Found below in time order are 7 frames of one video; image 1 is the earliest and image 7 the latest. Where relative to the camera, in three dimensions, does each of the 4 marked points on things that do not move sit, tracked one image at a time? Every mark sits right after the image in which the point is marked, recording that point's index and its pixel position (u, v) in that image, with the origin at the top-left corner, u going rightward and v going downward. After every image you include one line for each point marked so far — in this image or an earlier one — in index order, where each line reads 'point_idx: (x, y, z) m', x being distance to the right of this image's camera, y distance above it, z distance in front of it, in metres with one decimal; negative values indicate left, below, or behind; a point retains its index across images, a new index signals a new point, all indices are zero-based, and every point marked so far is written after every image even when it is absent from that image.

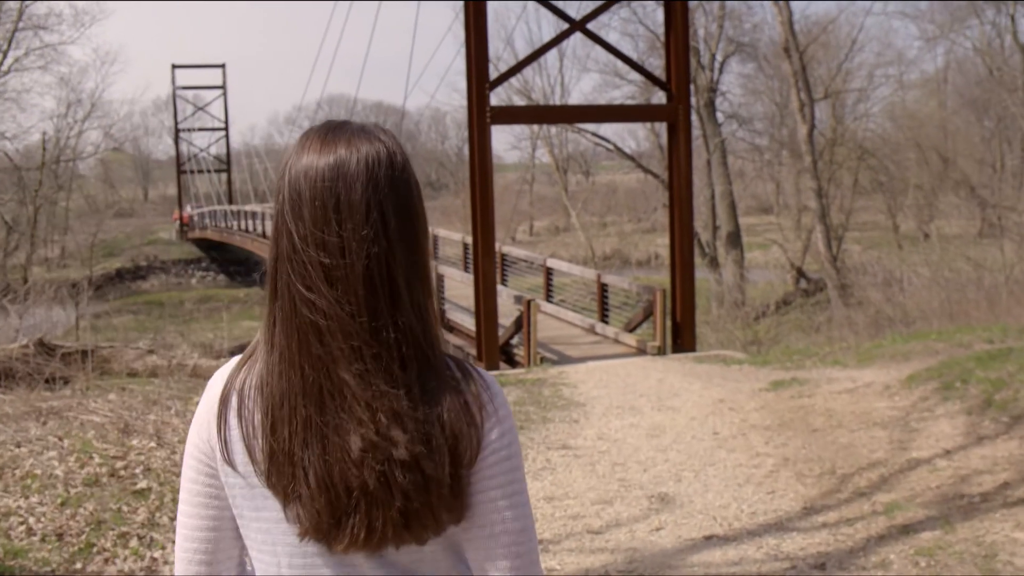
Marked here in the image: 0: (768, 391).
0: (+2.1, -0.8, +8.2) m
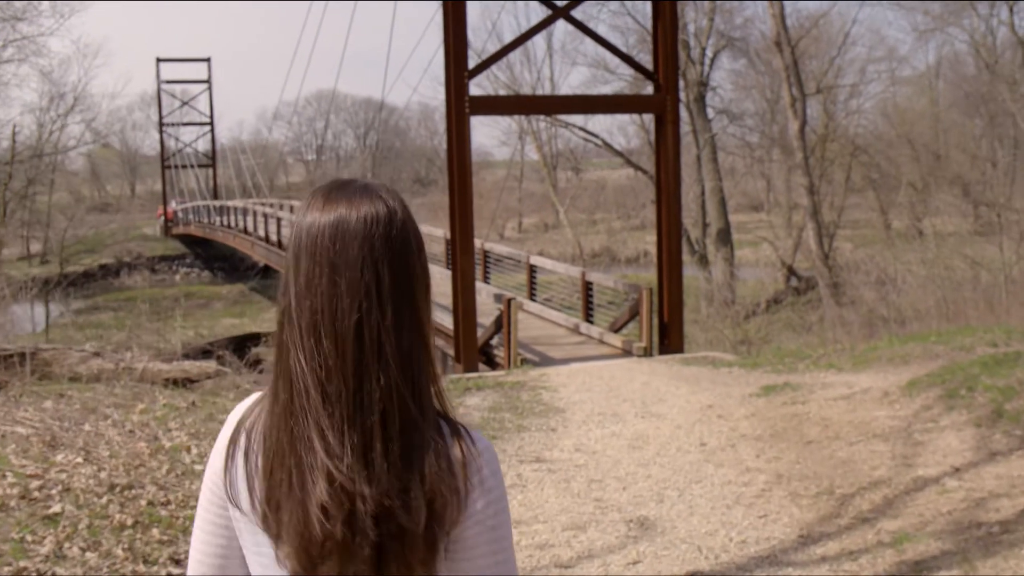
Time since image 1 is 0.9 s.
0: (+1.9, -0.8, +7.7) m
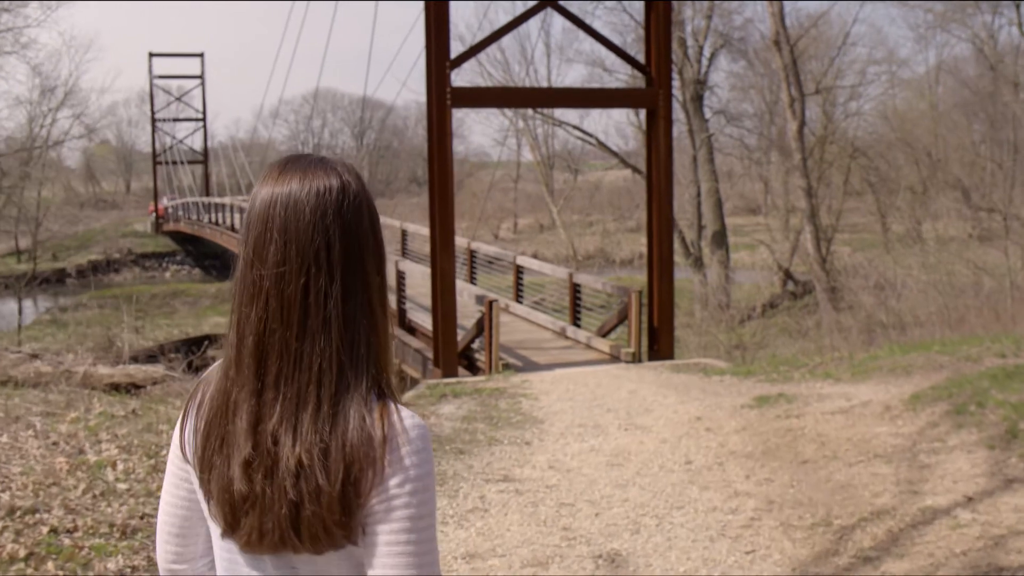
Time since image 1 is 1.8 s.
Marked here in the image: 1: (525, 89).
0: (+1.7, -0.9, +7.2) m
1: (+0.1, +2.0, +10.0) m
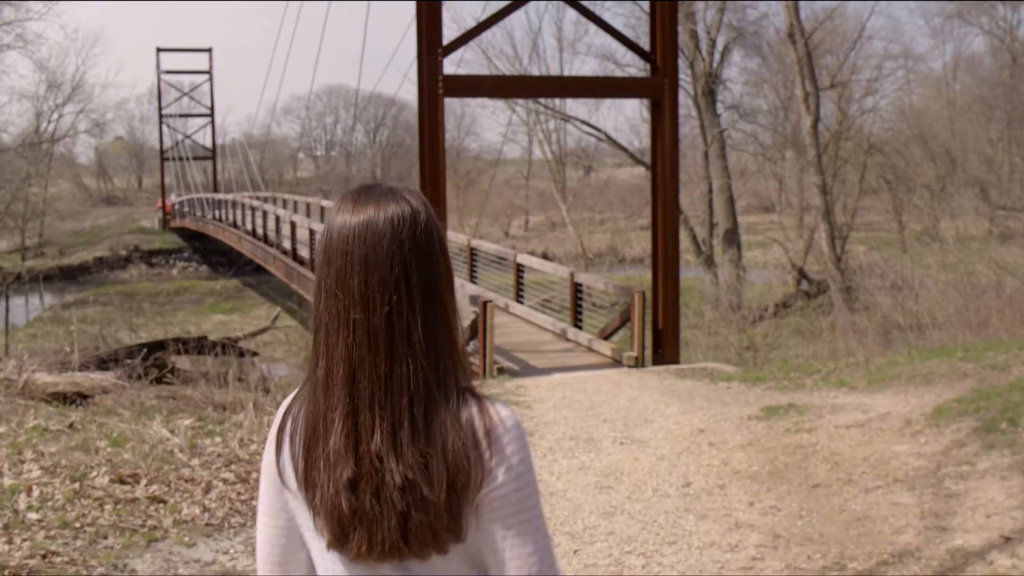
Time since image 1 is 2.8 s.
0: (+1.6, -0.9, +6.7) m
1: (+0.1, +2.0, +9.5) m
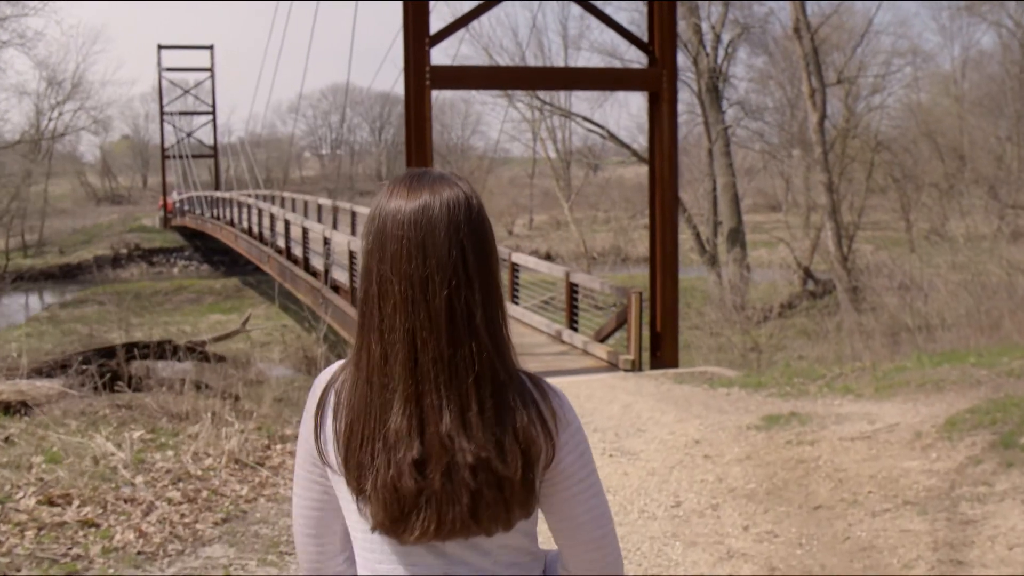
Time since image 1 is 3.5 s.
0: (+1.5, -0.9, +6.3) m
1: (0.0, +2.0, +9.1) m
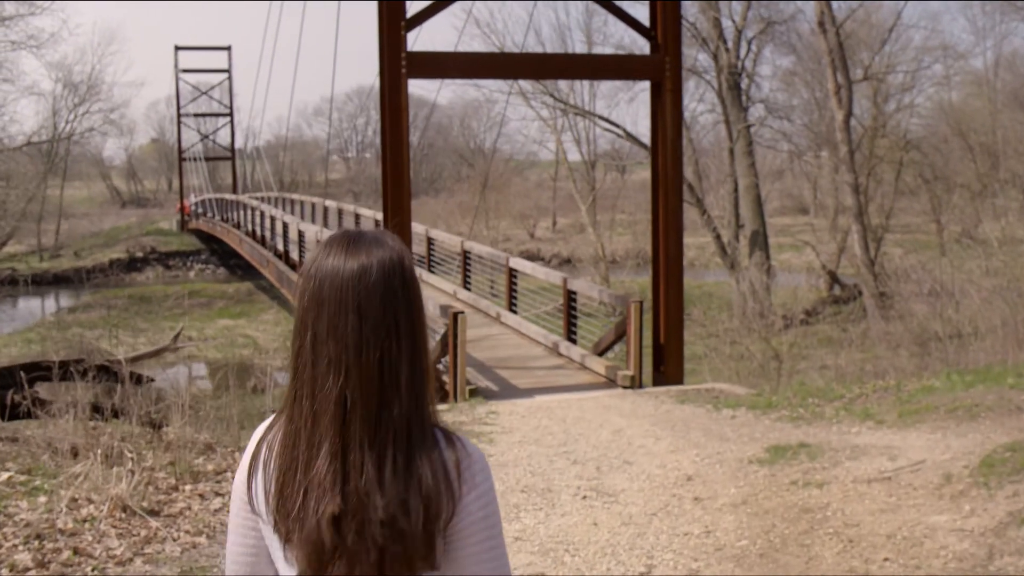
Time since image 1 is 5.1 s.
0: (+1.3, -1.0, +5.4) m
1: (-0.1, +1.9, +8.2) m
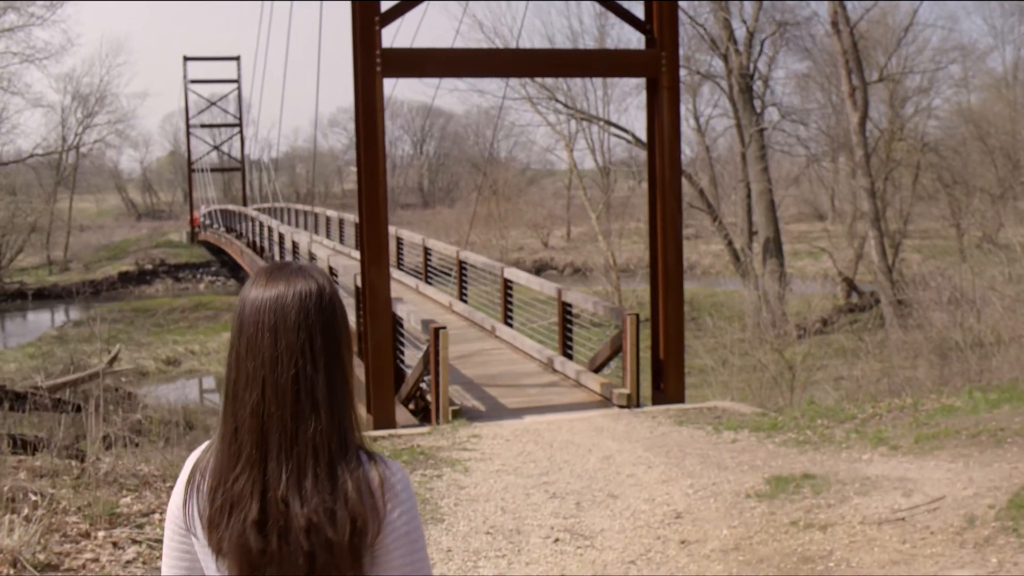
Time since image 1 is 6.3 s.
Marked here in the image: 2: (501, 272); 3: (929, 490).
0: (+1.2, -1.0, +4.8) m
1: (-0.2, +1.8, +7.7) m
2: (-0.1, +0.2, +11.3) m
3: (+2.0, -0.9, +4.7) m
